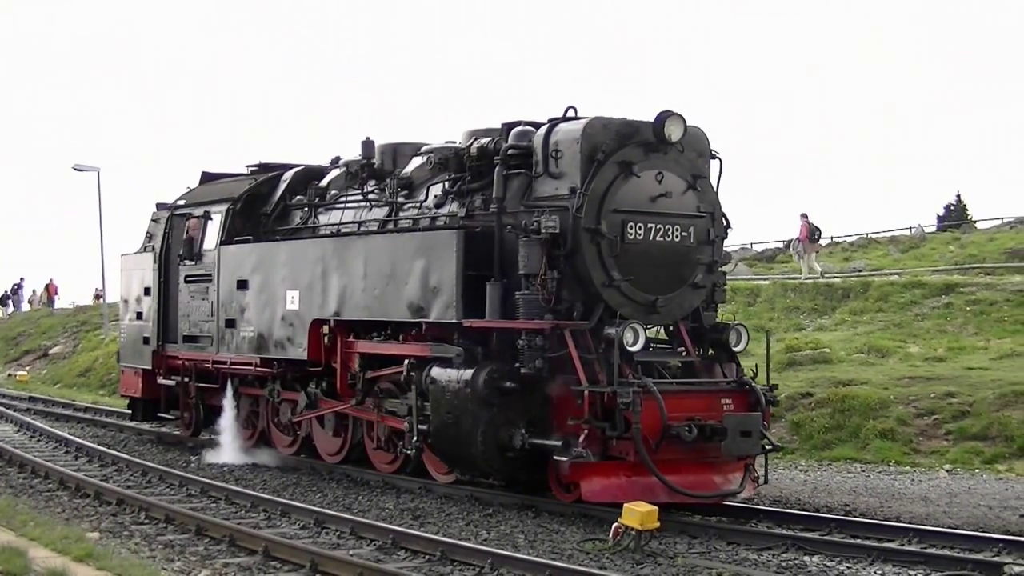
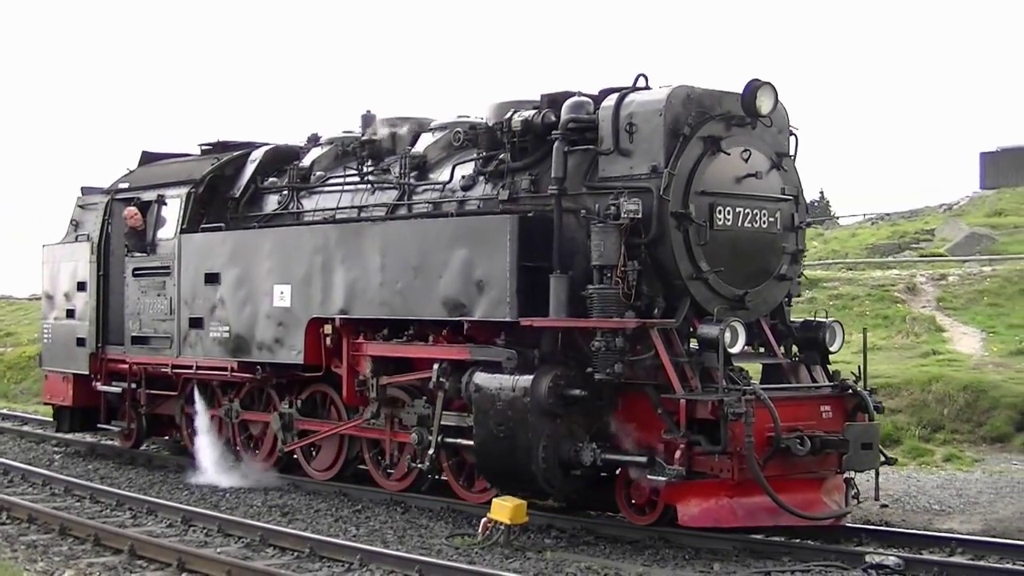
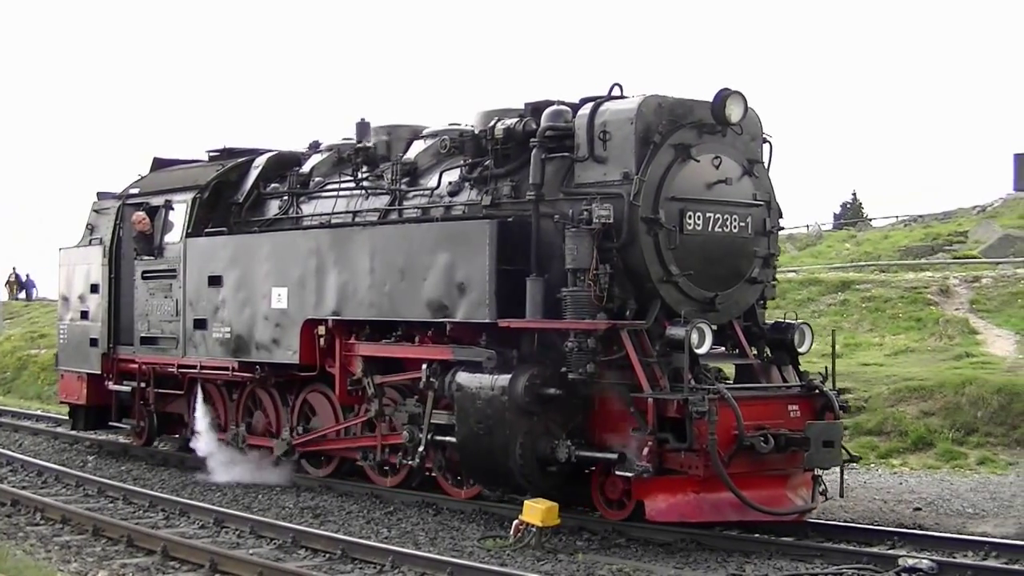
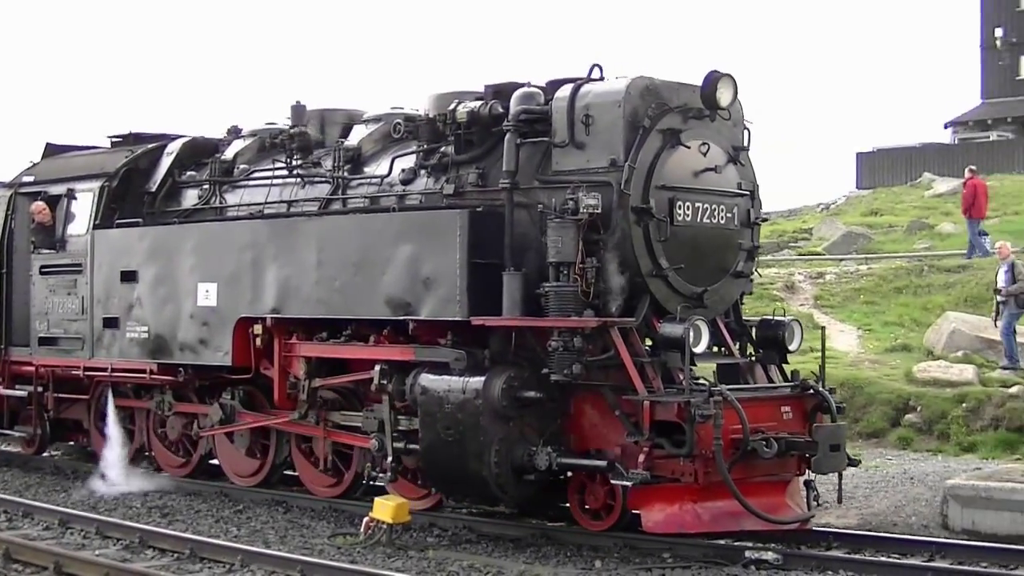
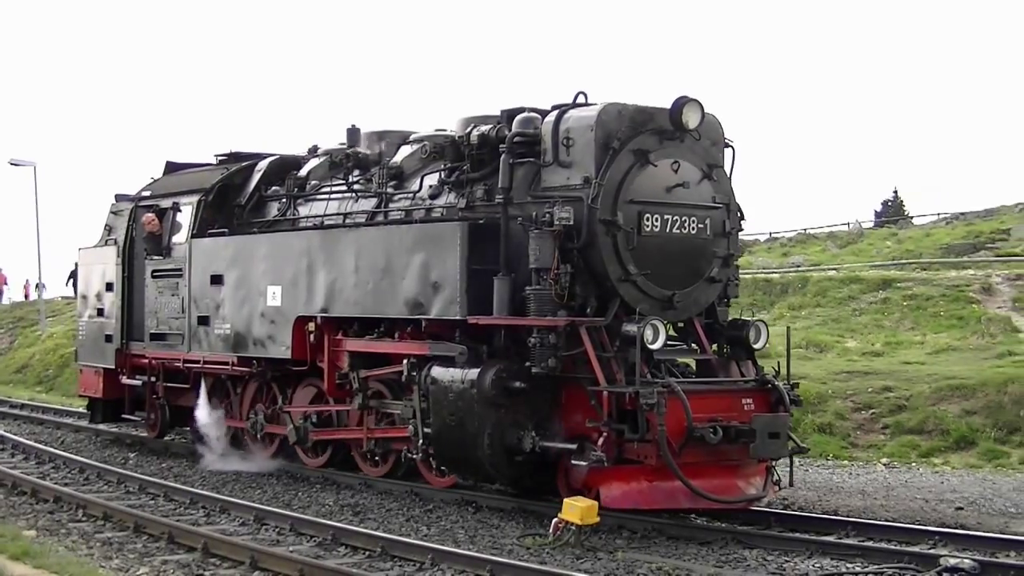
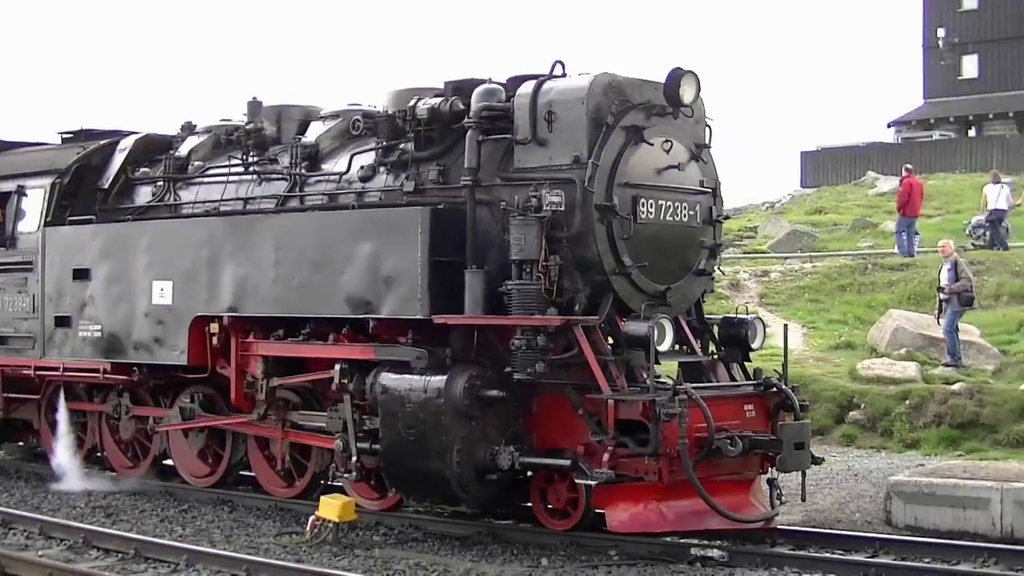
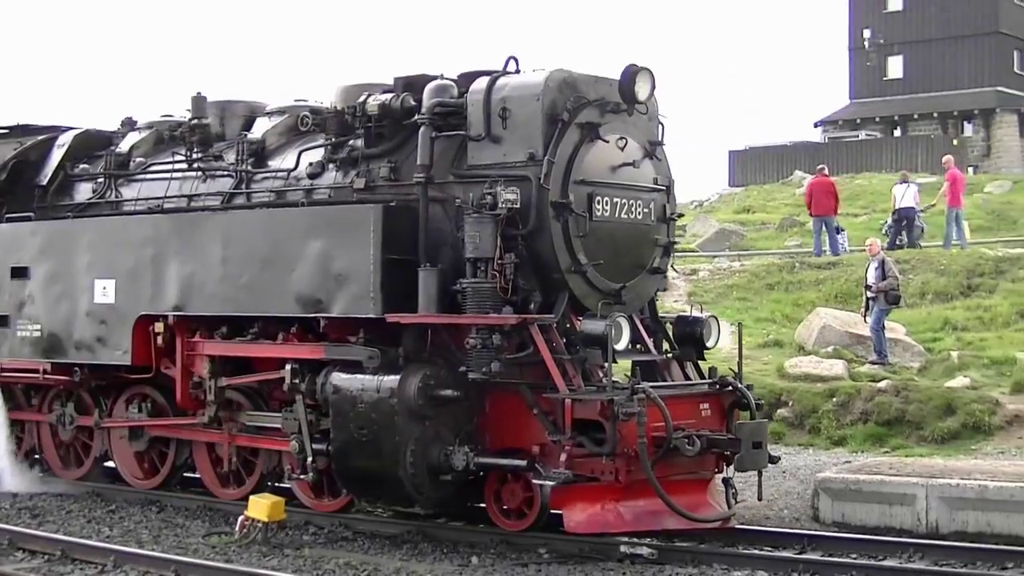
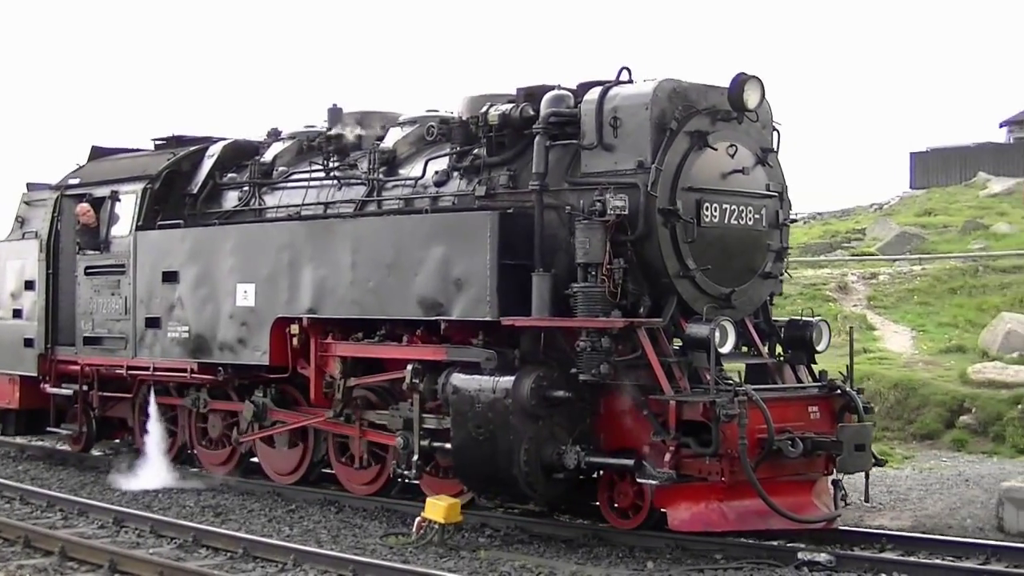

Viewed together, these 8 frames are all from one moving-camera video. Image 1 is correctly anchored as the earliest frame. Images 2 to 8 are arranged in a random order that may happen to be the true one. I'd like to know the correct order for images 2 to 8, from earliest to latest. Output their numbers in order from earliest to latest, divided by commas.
5, 3, 2, 8, 4, 6, 7
